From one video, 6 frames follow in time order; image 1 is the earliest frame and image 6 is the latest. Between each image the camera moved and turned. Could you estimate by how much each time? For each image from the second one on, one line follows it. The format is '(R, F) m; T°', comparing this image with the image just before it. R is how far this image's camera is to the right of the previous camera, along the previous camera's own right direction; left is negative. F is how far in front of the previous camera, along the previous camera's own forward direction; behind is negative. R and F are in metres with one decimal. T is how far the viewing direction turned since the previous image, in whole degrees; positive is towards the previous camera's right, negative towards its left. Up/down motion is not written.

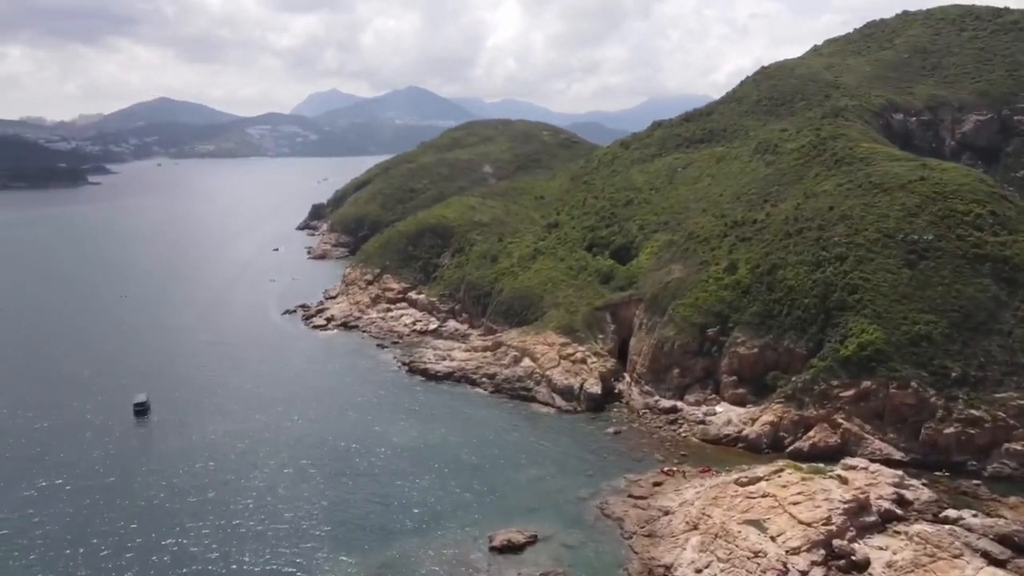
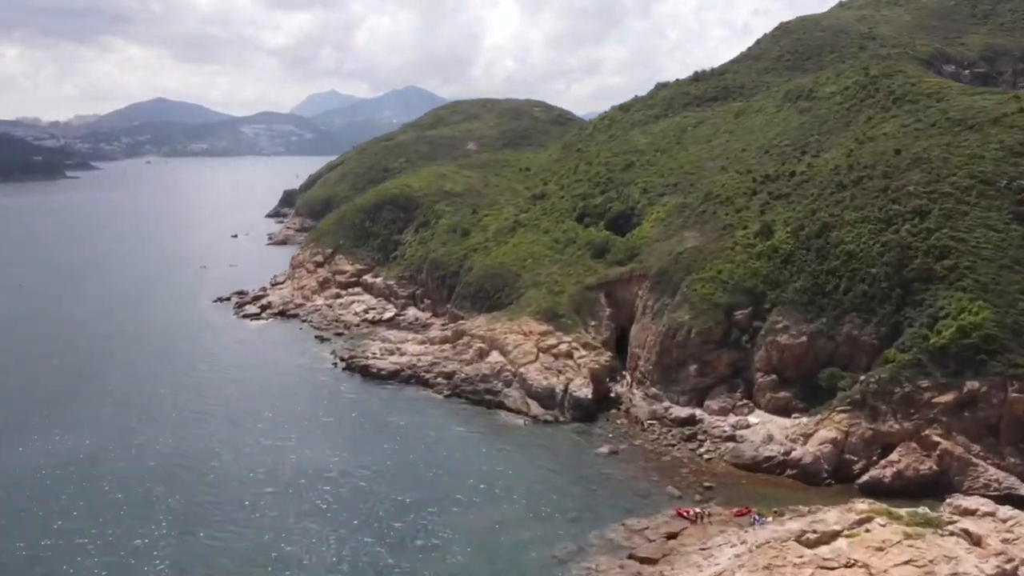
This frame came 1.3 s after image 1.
(+2.8, +20.6) m; 0°
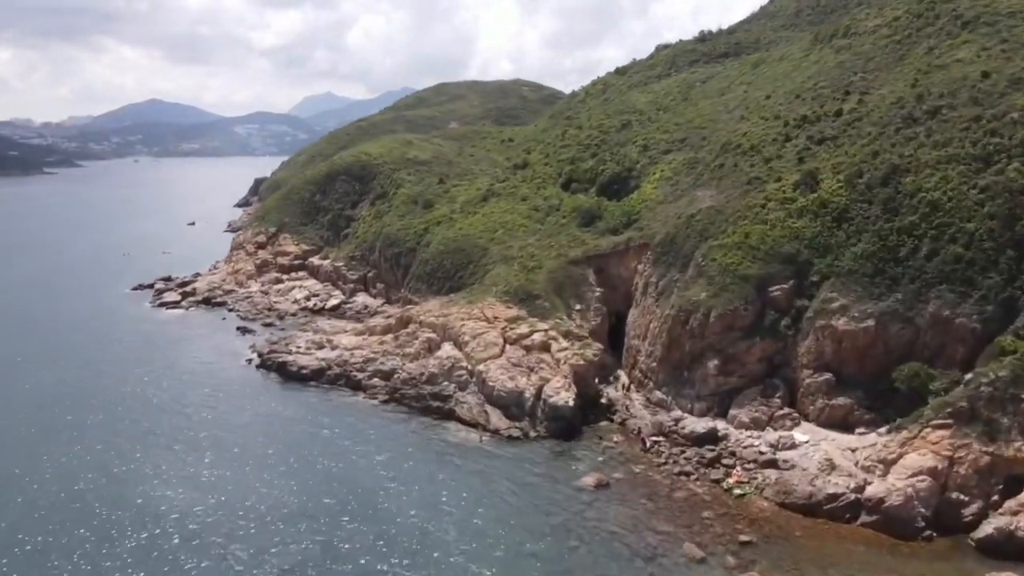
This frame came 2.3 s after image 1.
(+2.2, +16.0) m; 0°
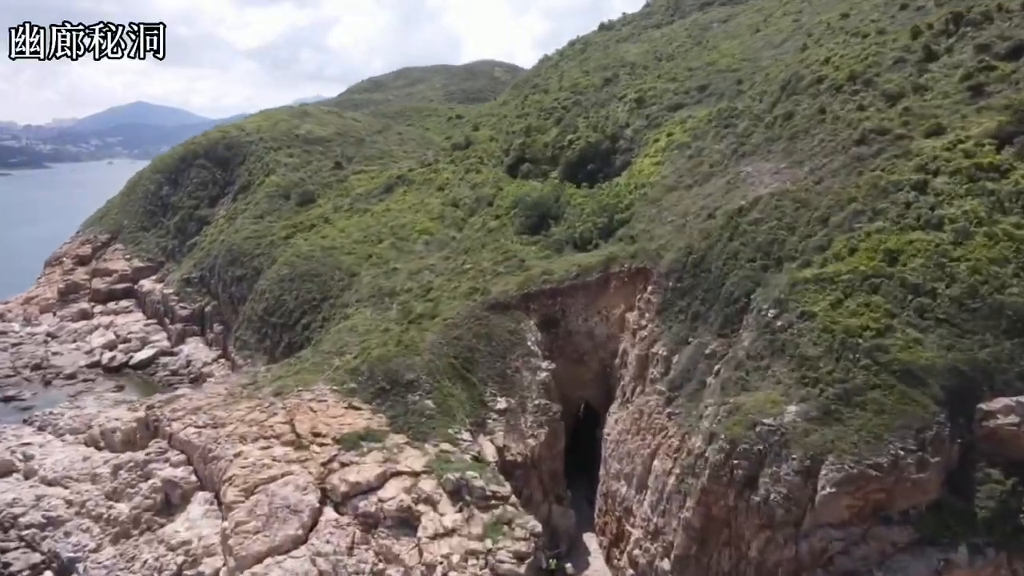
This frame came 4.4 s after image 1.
(+4.2, +27.4) m; +1°
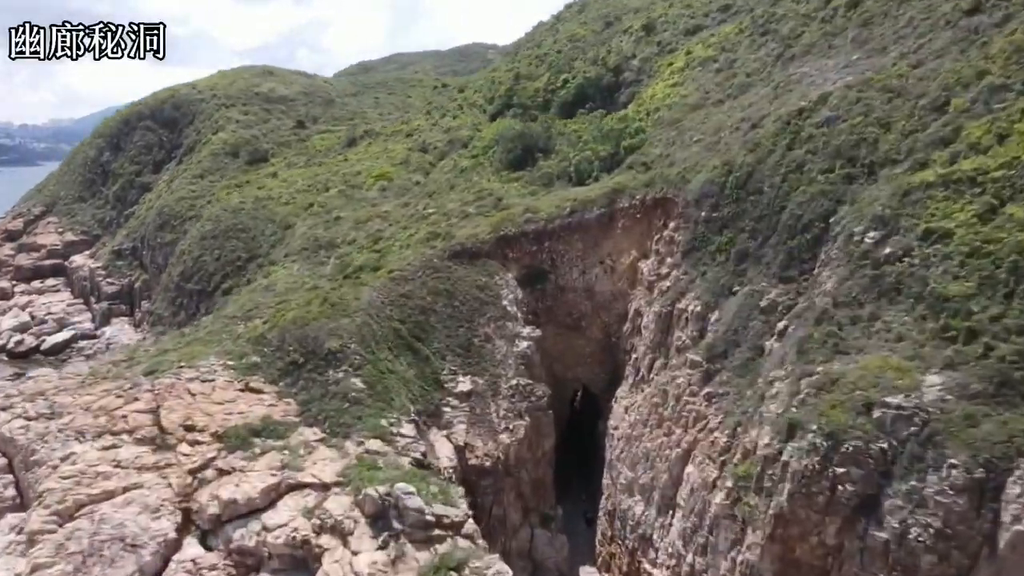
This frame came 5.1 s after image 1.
(+0.7, +7.3) m; 0°
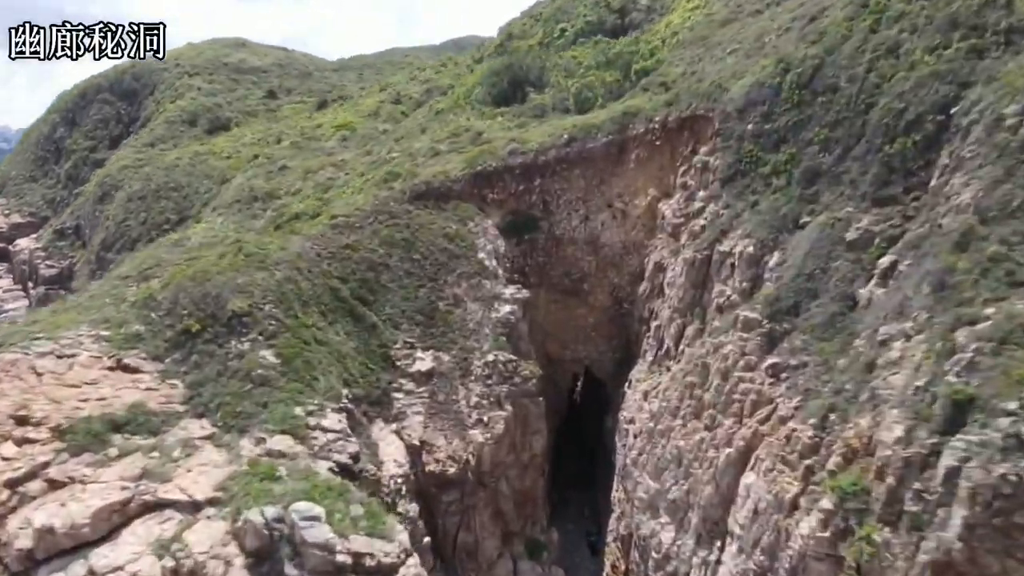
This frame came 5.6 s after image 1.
(+0.3, +4.8) m; 0°
